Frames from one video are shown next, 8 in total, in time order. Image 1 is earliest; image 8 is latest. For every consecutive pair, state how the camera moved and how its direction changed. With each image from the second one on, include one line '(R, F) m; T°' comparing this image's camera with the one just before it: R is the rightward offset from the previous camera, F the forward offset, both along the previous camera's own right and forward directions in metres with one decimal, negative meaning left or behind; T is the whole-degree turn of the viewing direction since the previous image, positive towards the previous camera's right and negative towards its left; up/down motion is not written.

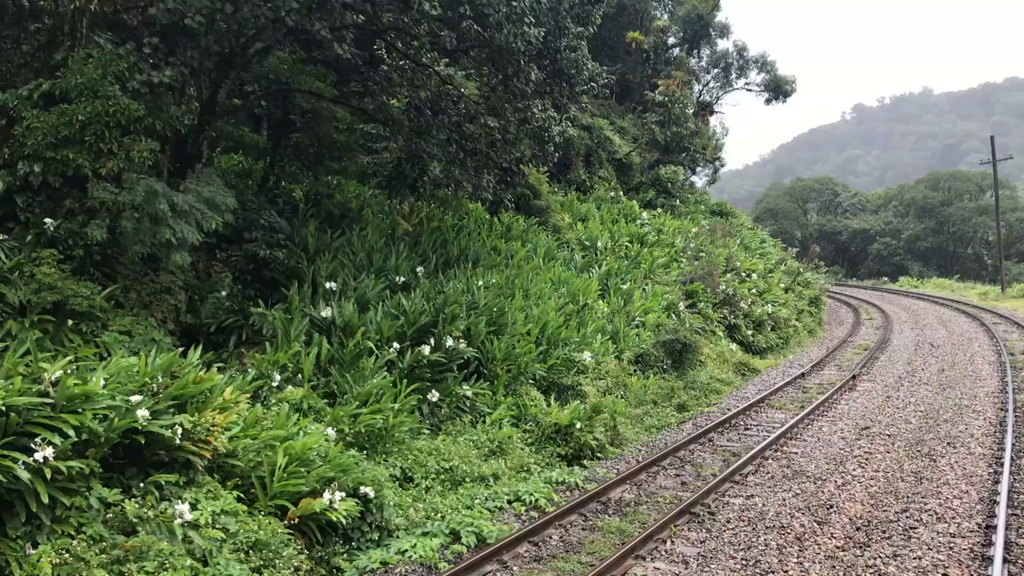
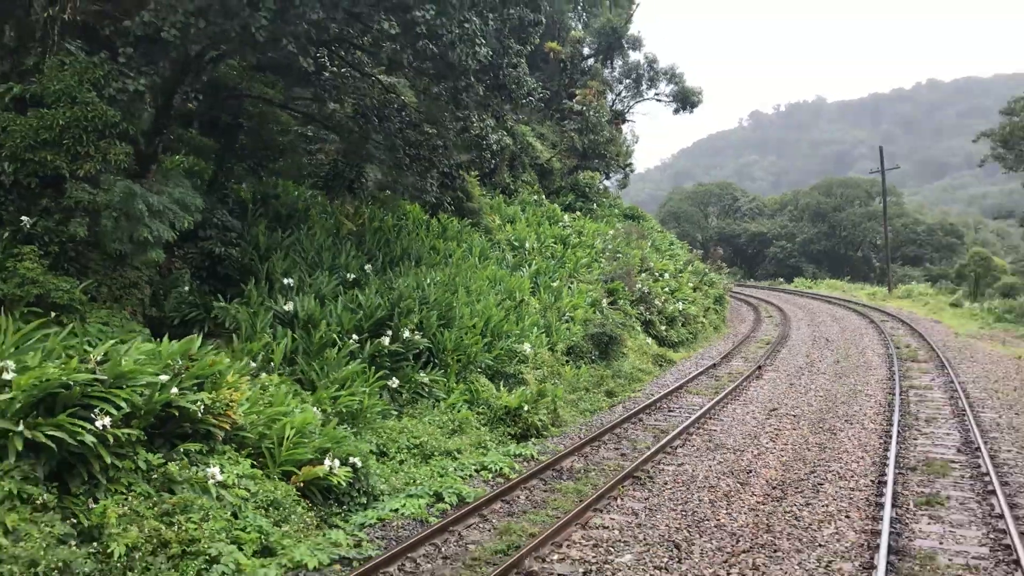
(-0.5, -0.9) m; +6°
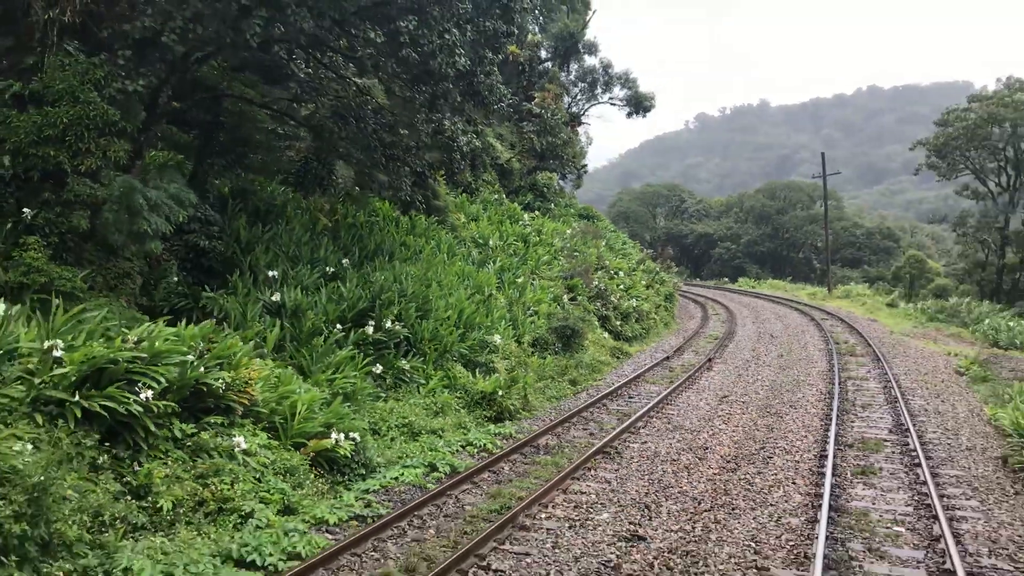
(-0.3, -0.7) m; +3°
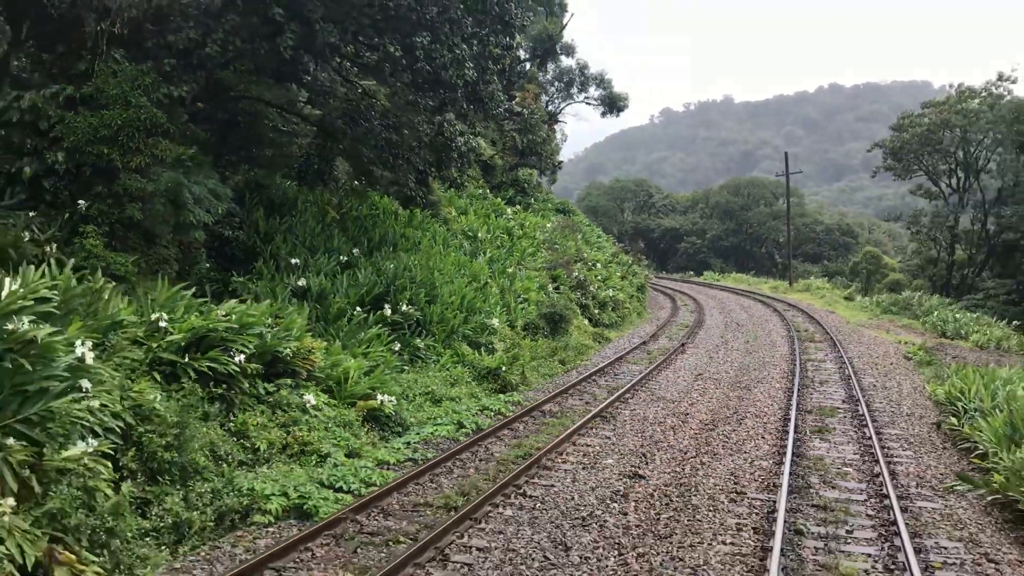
(-0.4, -1.3) m; +2°
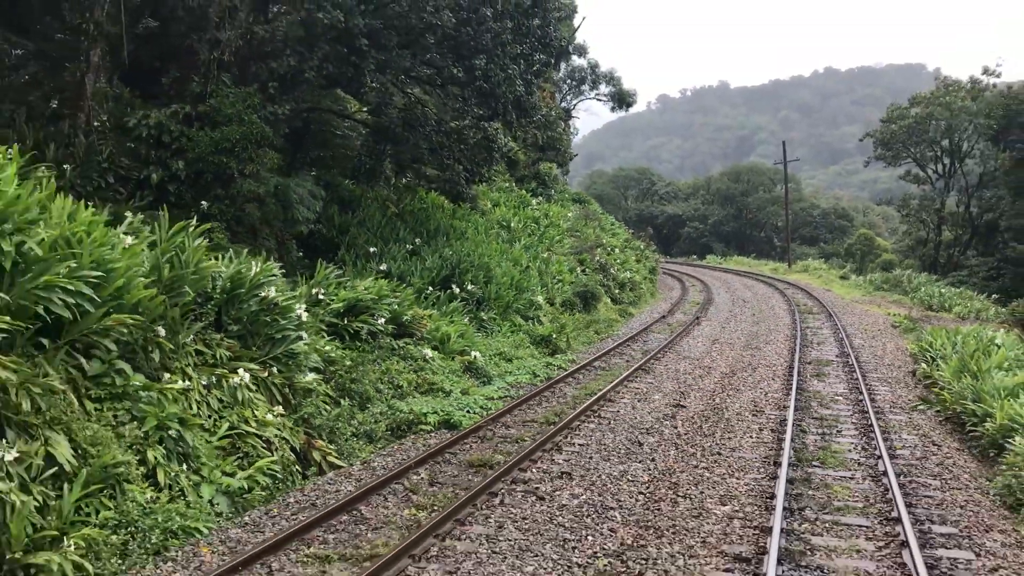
(-0.7, -2.2) m; 0°
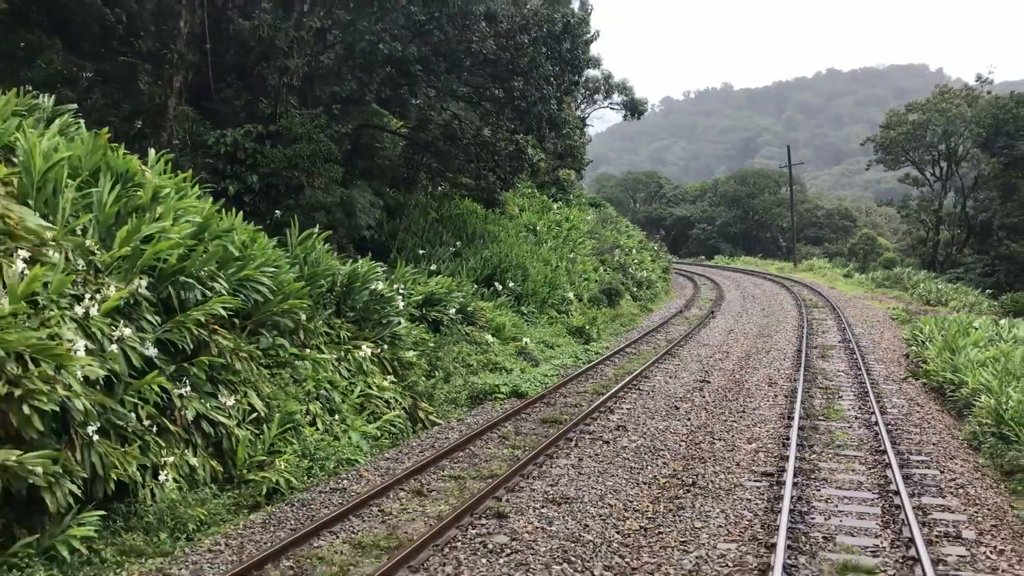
(-0.5, -1.6) m; 0°
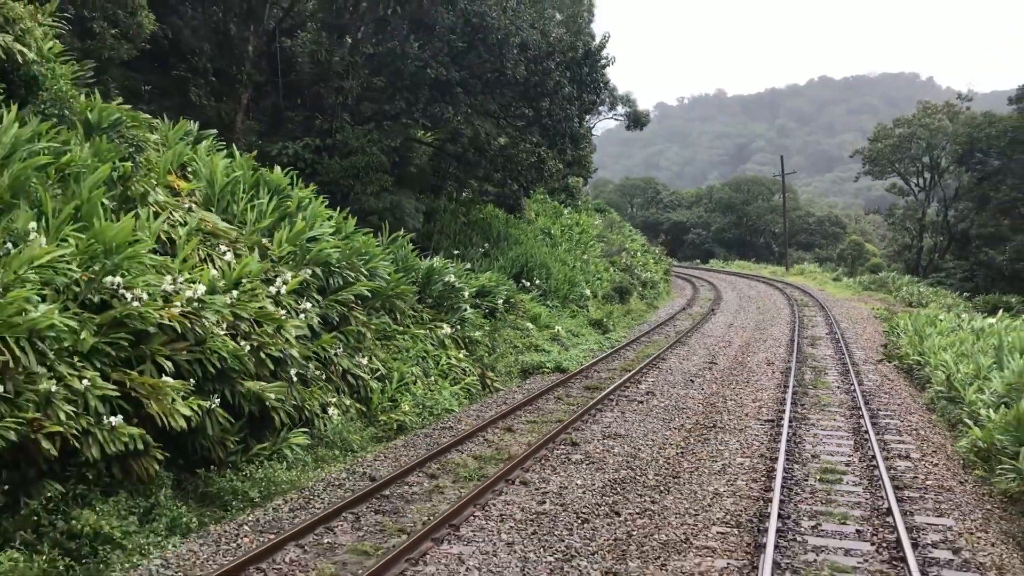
(-0.6, -1.9) m; 0°
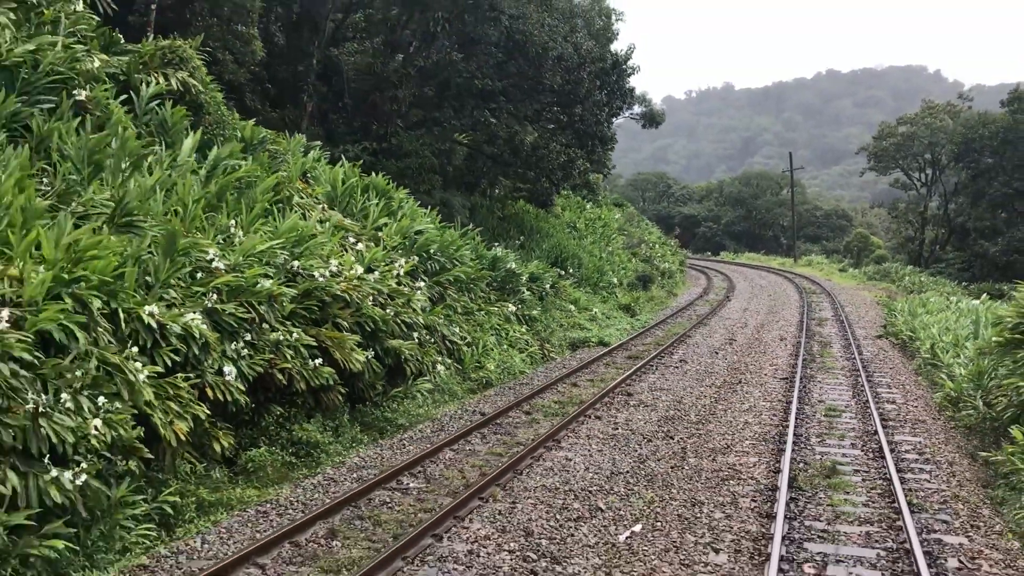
(-0.6, -1.9) m; 0°
